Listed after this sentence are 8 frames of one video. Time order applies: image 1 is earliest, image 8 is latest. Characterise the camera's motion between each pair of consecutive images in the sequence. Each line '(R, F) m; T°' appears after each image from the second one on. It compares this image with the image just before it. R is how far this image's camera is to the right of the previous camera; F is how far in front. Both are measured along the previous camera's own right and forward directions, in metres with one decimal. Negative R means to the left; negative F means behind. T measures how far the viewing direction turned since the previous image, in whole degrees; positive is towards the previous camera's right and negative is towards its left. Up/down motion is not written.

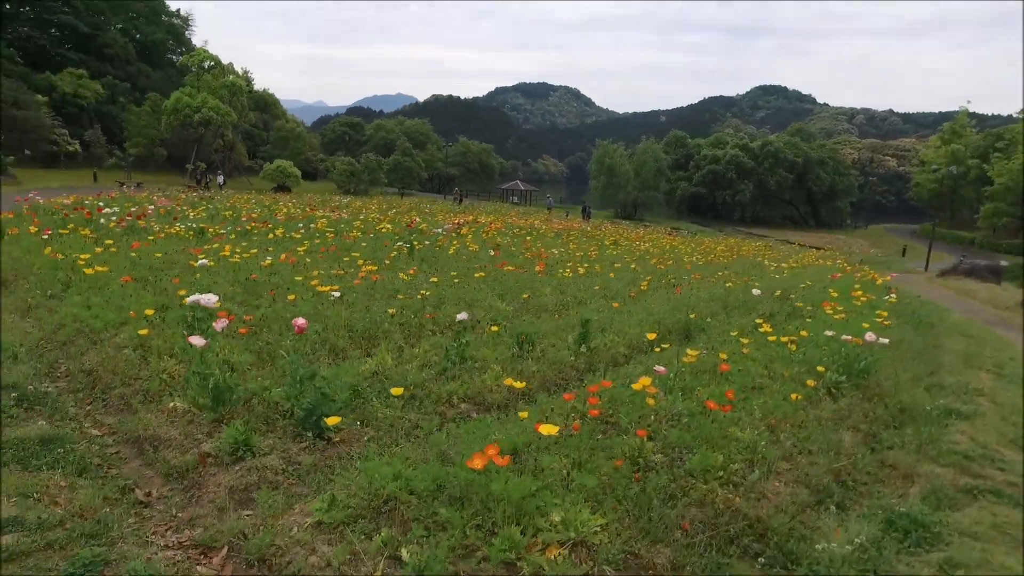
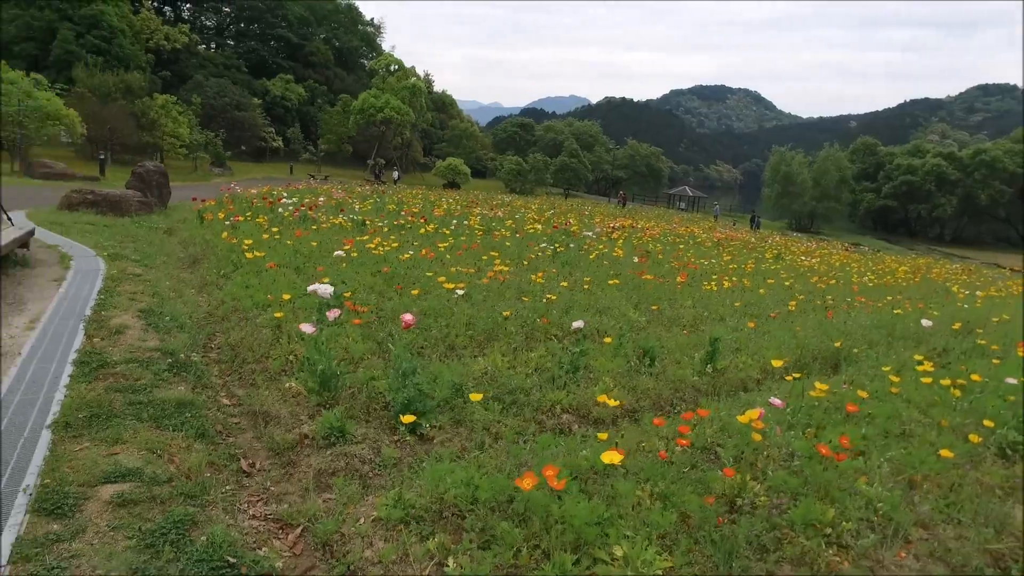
(+0.3, +0.1) m; -14°
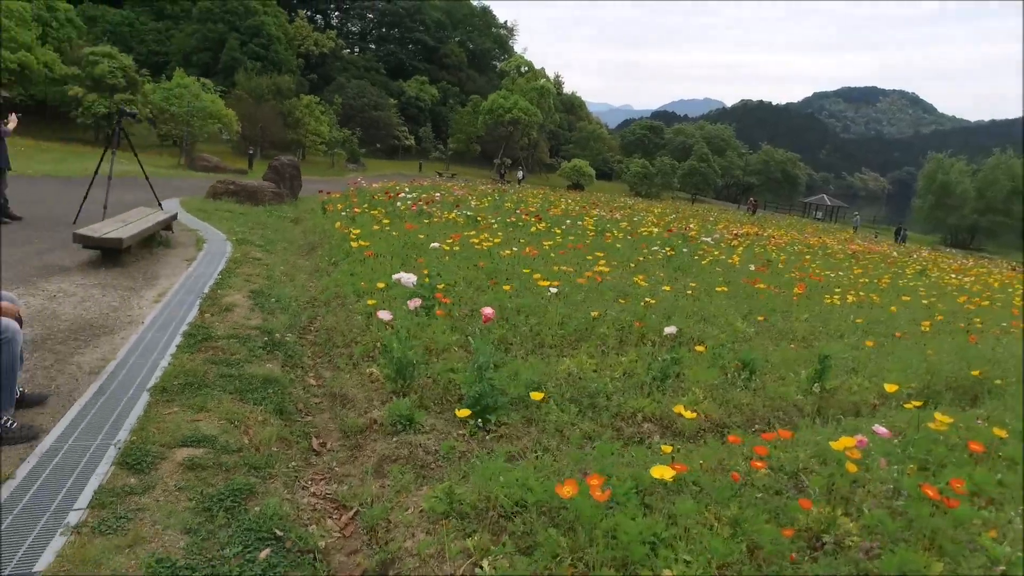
(+0.2, +0.1) m; -11°
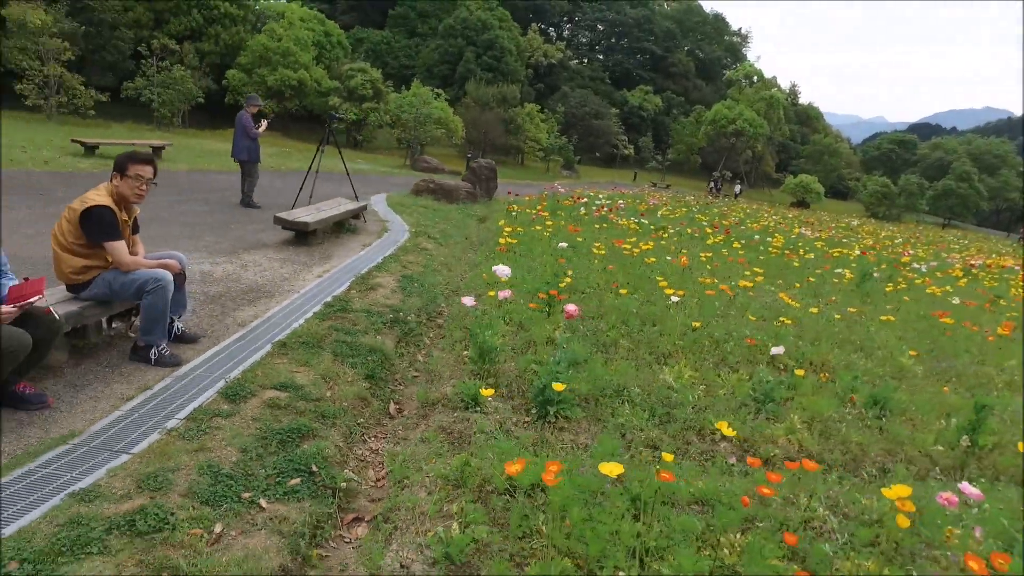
(+0.6, 0.0) m; -19°
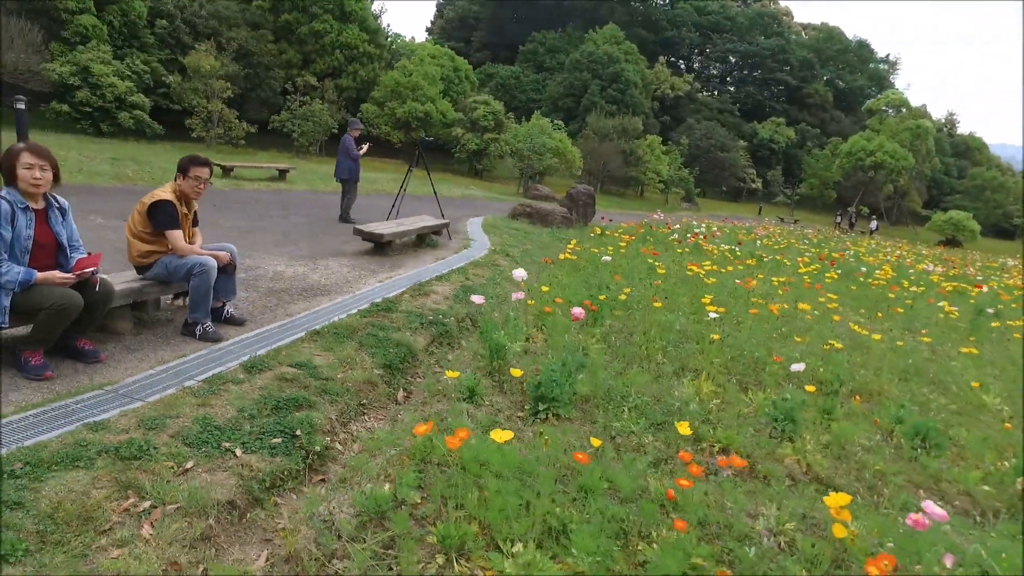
(+0.6, -0.1) m; -11°
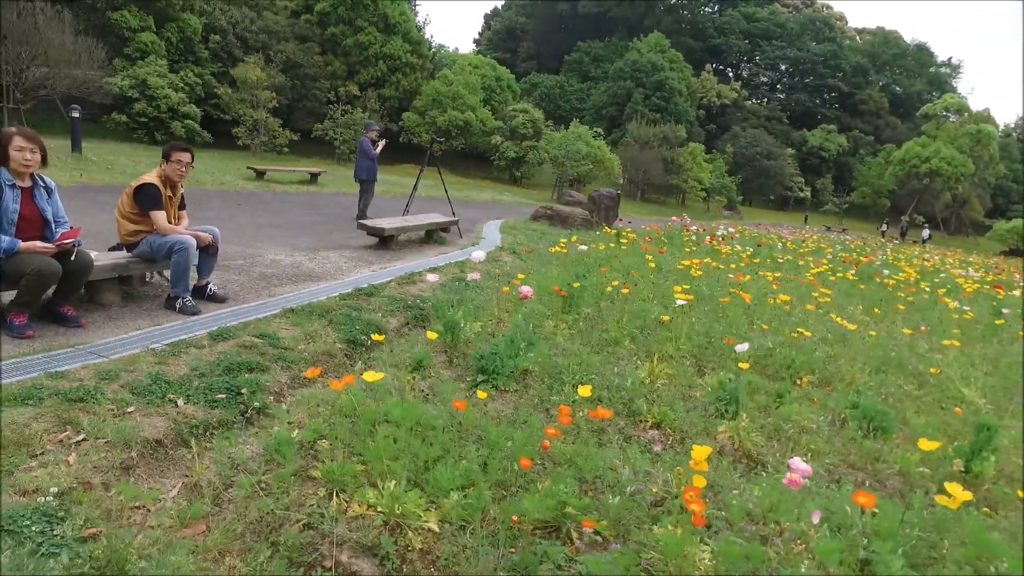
(+0.5, -0.1) m; -4°
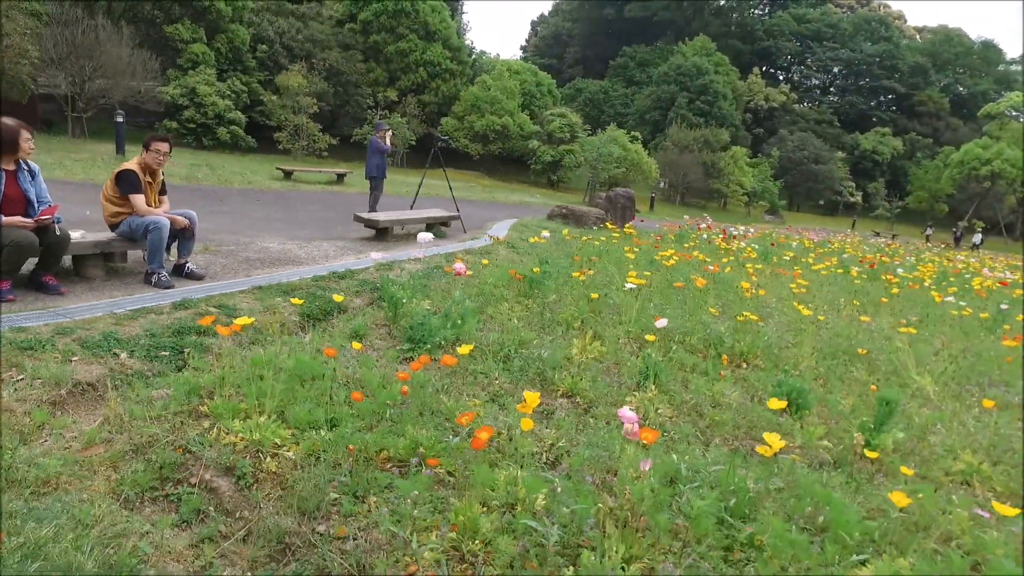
(+0.7, -0.2) m; -5°
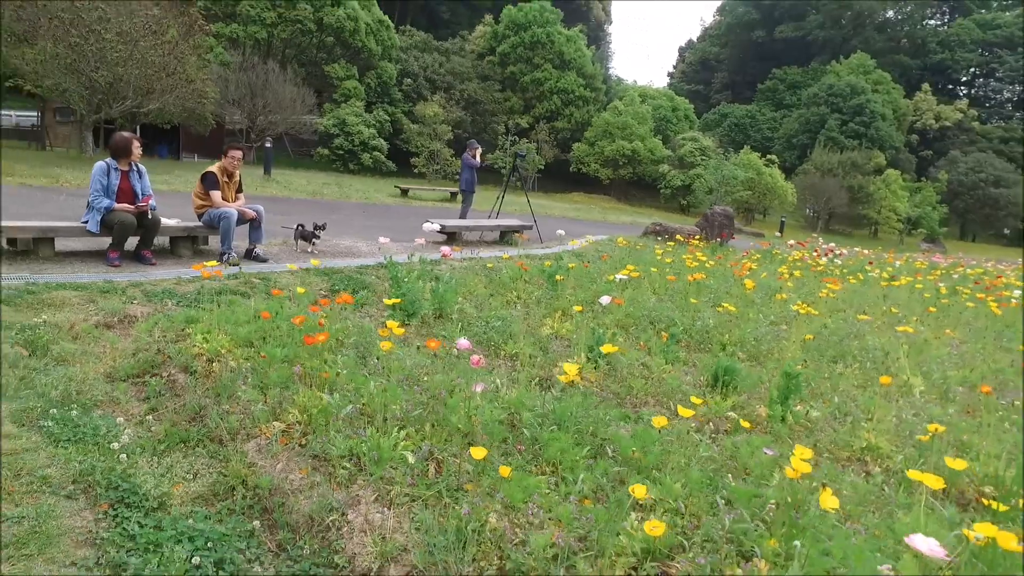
(+1.2, -0.4) m; -14°
